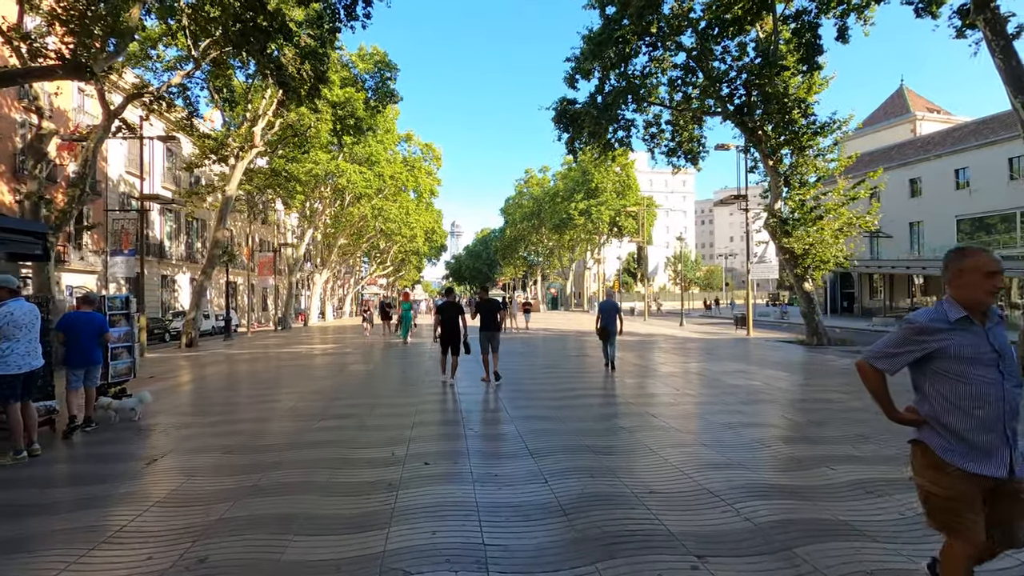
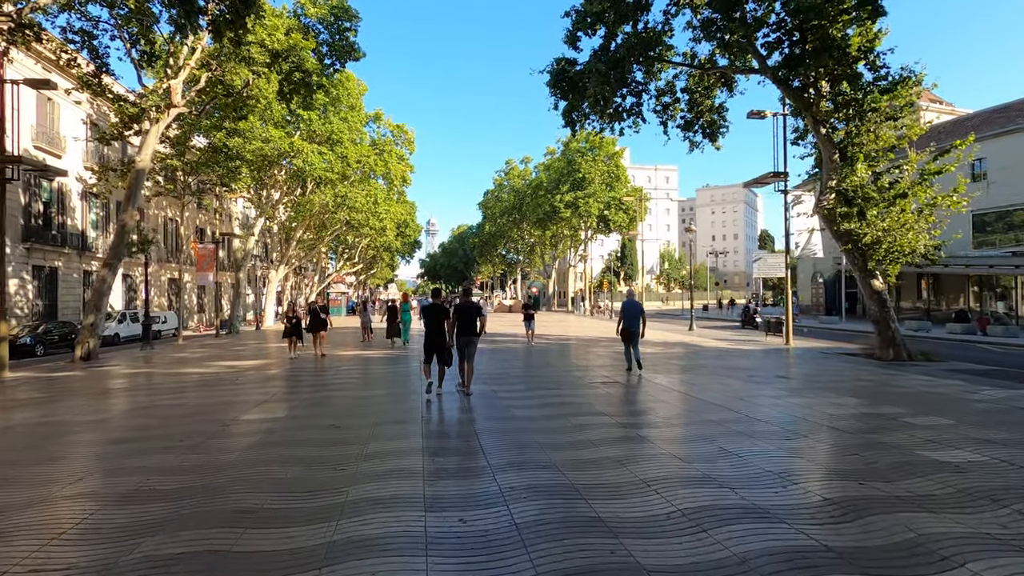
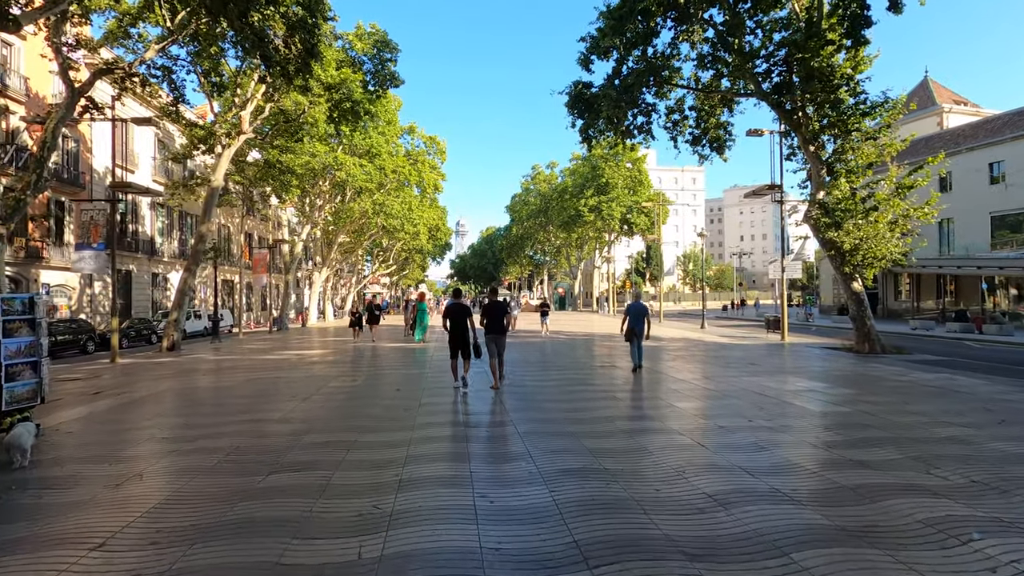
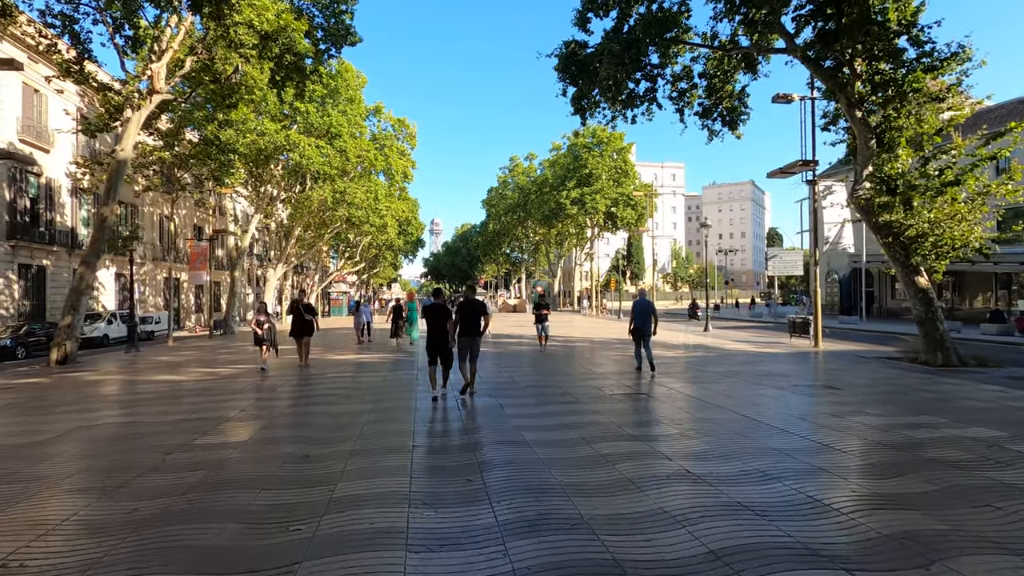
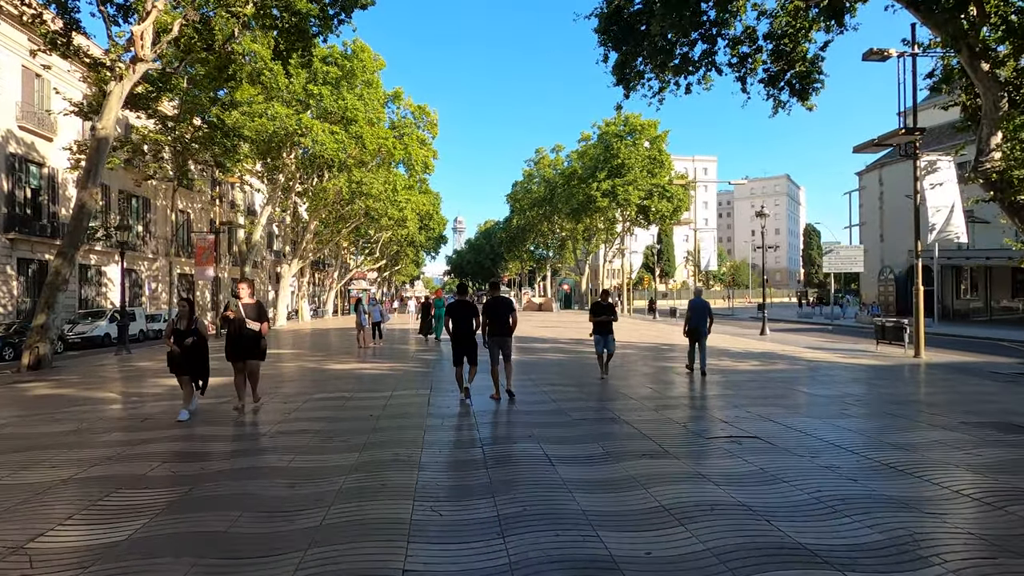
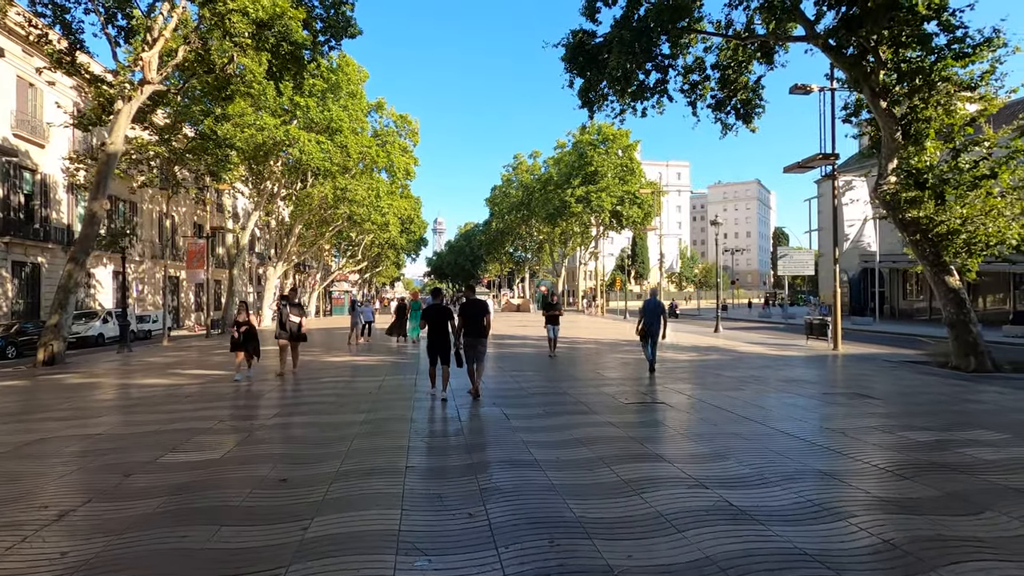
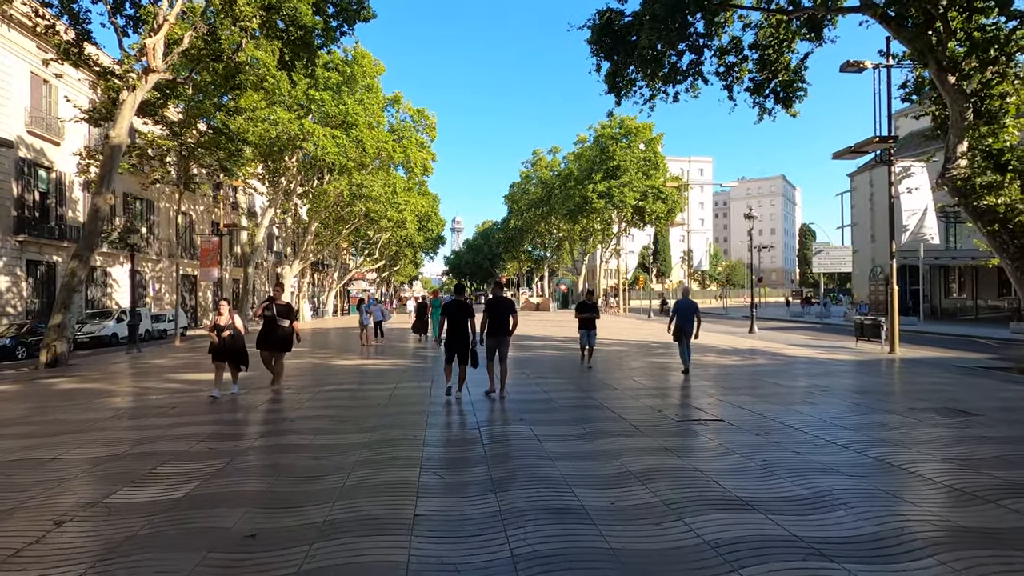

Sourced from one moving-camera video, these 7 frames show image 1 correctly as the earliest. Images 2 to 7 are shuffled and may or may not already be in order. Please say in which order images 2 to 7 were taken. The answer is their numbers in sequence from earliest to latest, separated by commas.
3, 2, 4, 6, 7, 5
